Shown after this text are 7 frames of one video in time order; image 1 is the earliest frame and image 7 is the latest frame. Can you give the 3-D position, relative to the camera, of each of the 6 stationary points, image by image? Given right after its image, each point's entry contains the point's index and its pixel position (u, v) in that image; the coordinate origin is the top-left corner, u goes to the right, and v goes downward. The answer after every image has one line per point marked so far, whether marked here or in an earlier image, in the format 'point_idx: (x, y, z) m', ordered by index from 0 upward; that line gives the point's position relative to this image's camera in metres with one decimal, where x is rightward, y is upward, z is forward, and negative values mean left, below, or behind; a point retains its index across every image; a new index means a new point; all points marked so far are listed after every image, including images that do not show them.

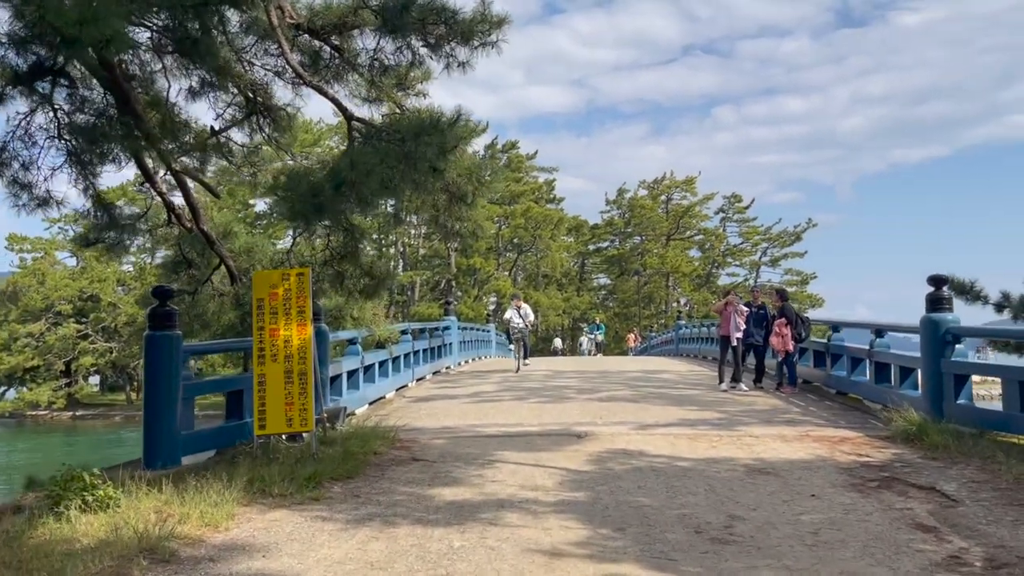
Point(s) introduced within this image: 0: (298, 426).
0: (-1.9, -1.2, +7.6) m
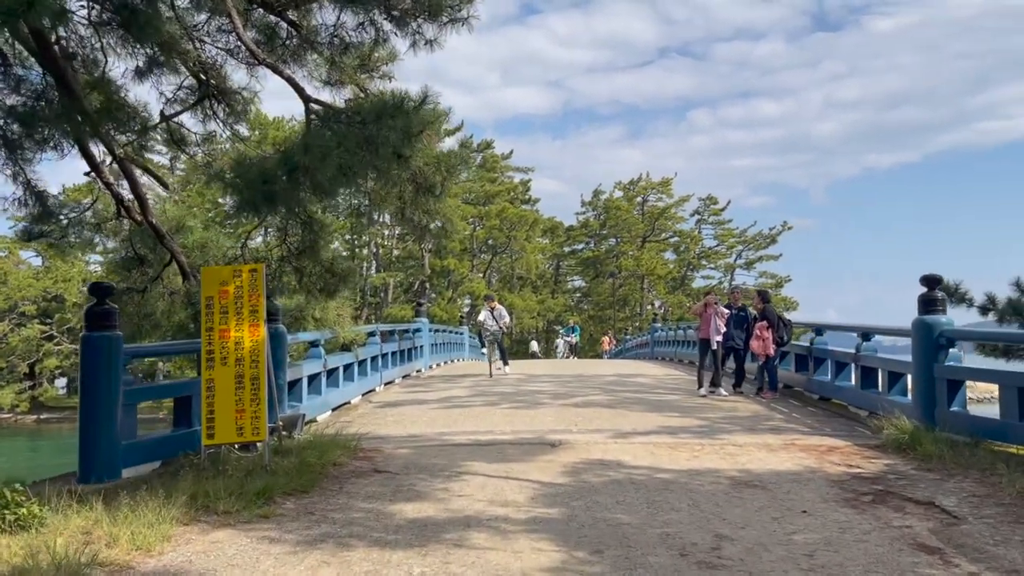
0: (-2.1, -1.2, +7.0) m
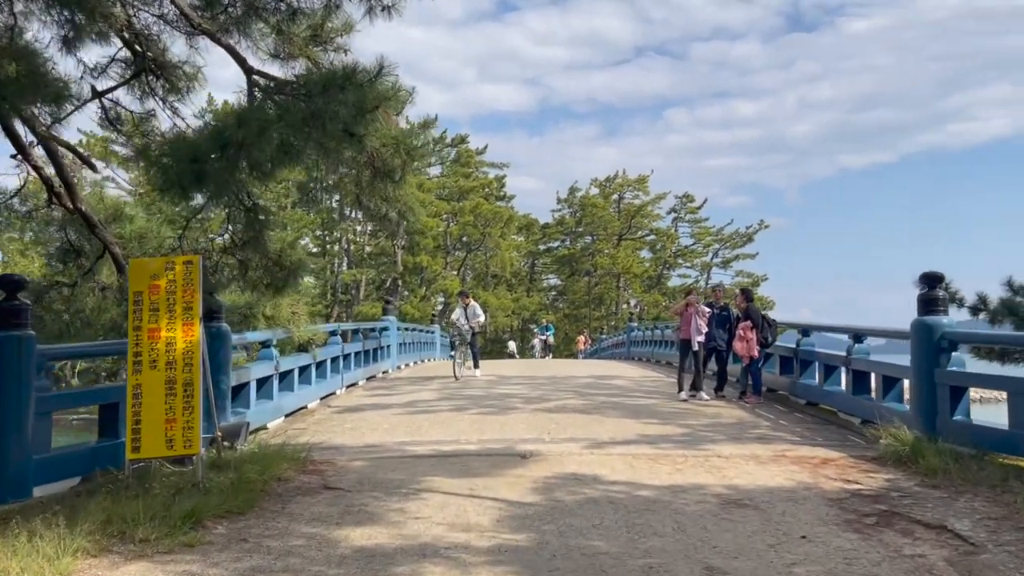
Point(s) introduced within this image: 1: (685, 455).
0: (-2.4, -1.2, +6.2) m
1: (+1.5, -1.5, +7.6) m
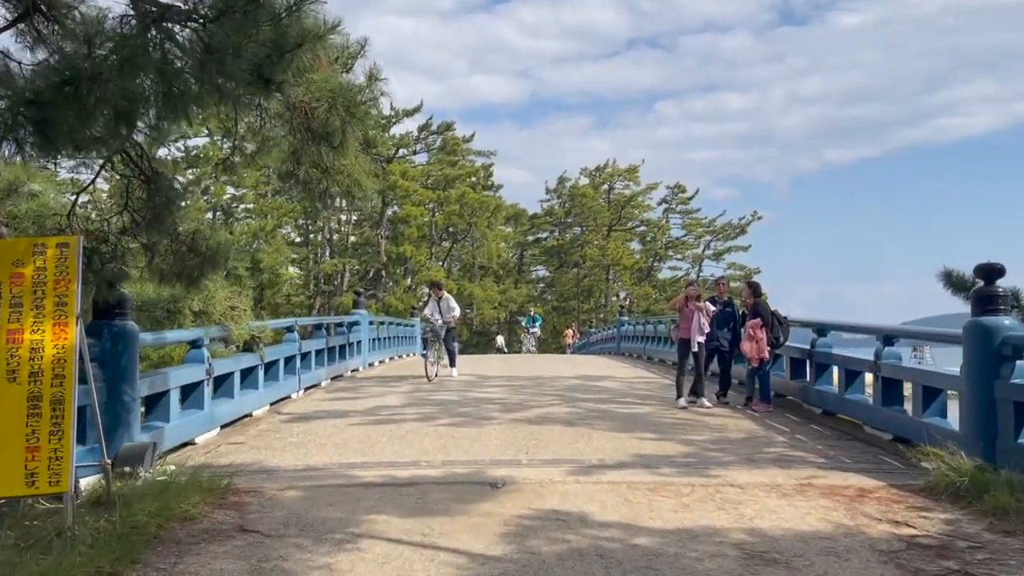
0: (-2.6, -1.1, +4.8) m
1: (+1.3, -1.4, +6.2) m
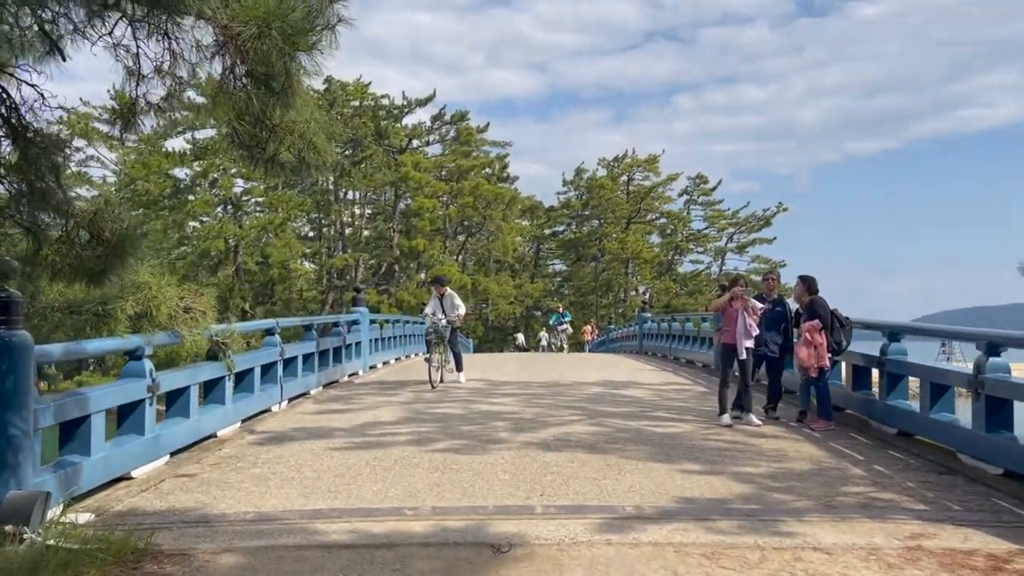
0: (-2.6, -1.1, +3.3) m
1: (+1.3, -1.4, +4.7) m
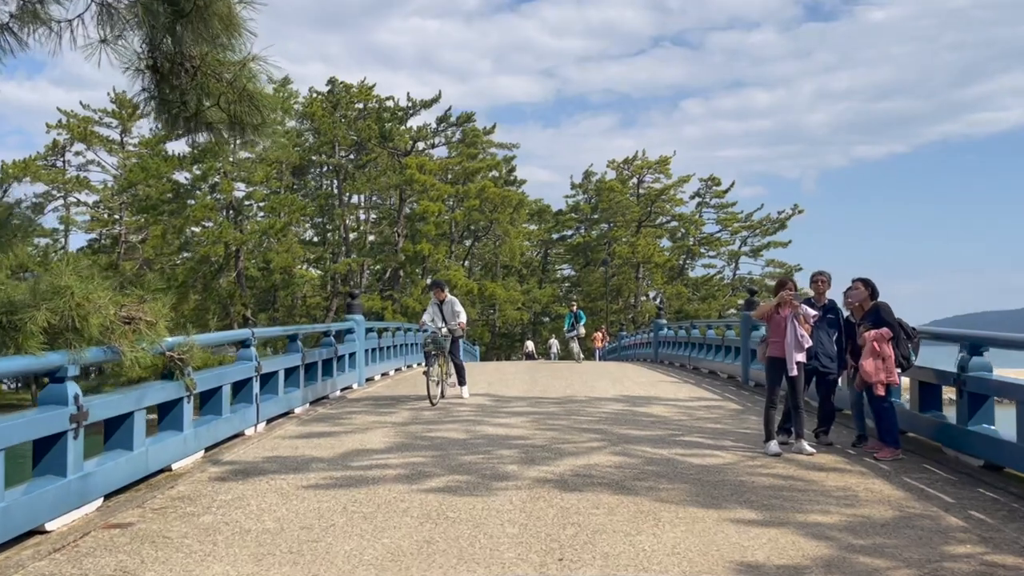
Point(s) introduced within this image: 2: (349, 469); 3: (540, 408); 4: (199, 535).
0: (-2.5, -1.1, +2.1) m
1: (+1.4, -1.4, +3.4) m
2: (-1.3, -1.5, +7.0) m
3: (+0.3, -1.4, +10.4) m
4: (-1.9, -1.5, +5.2) m
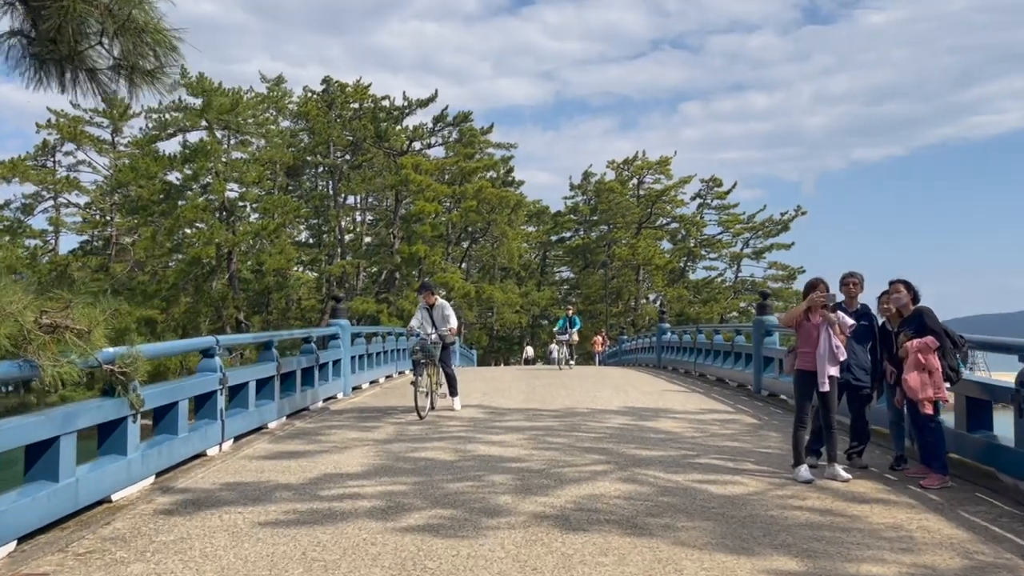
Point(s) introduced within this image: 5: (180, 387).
0: (-2.6, -1.1, +1.2) m
1: (+1.3, -1.4, +2.5) m
2: (-1.4, -1.5, +6.1) m
3: (+0.3, -1.5, +9.5) m
4: (-1.9, -1.5, +4.3) m
5: (-2.7, -0.8, +7.2) m
